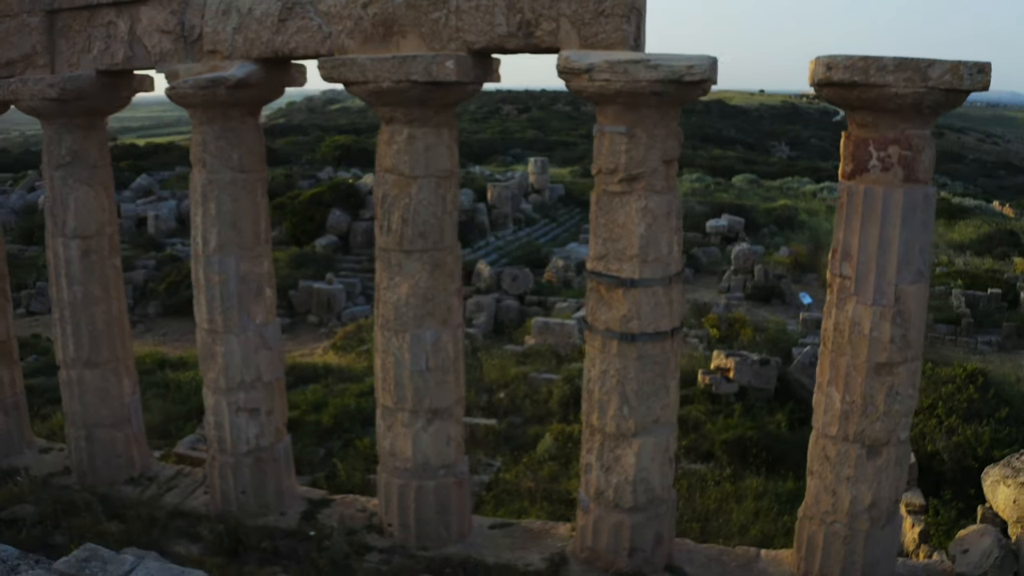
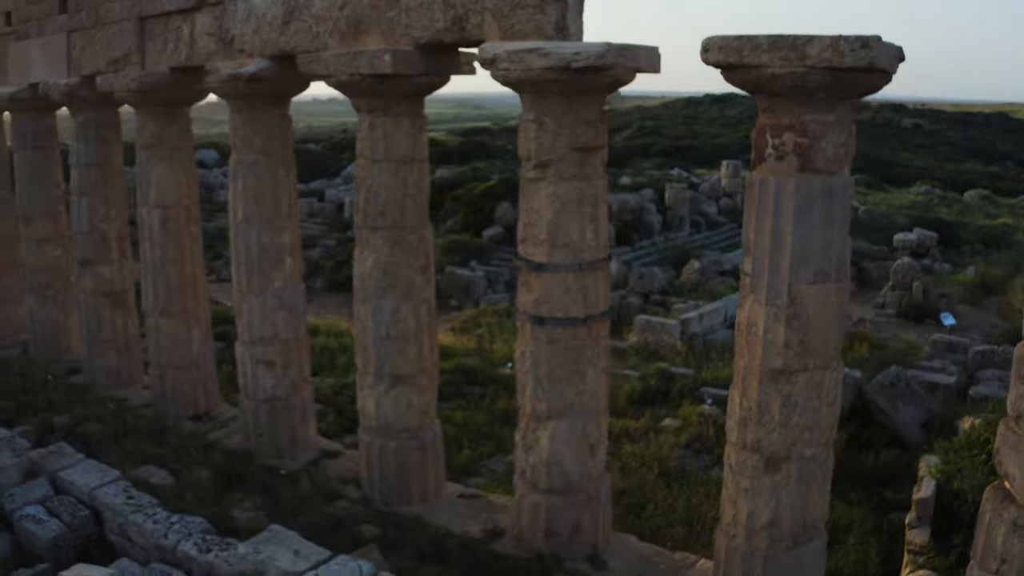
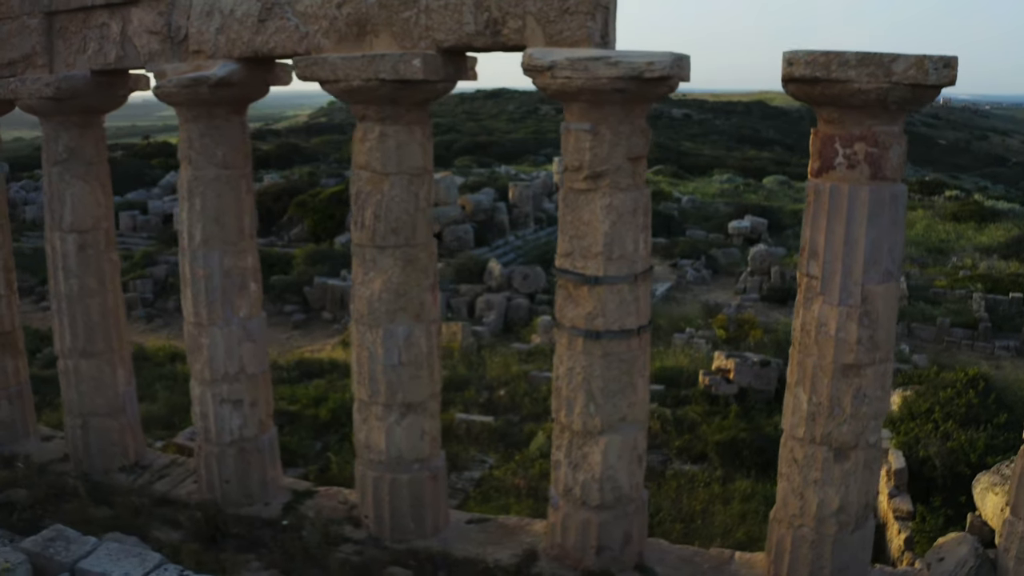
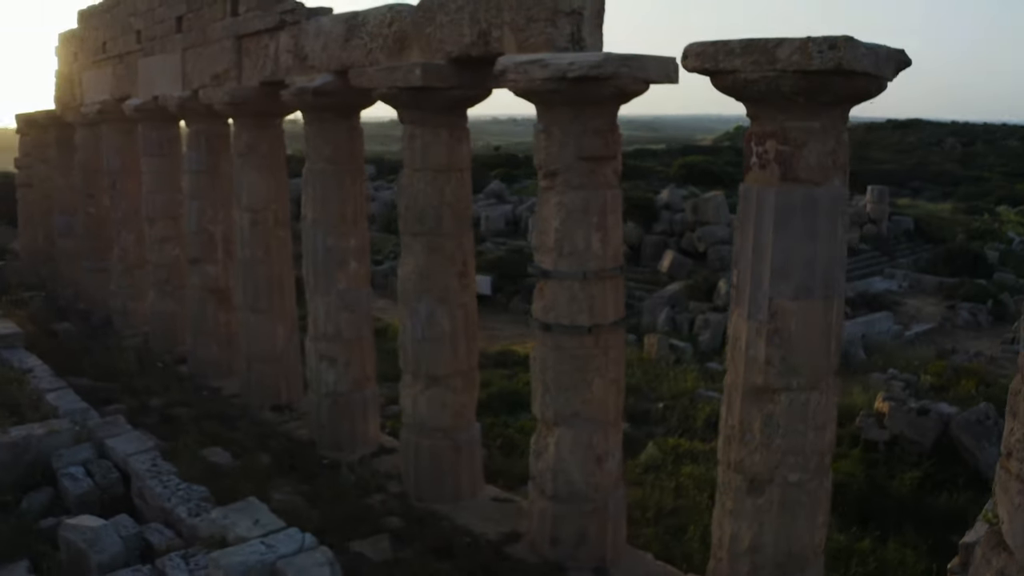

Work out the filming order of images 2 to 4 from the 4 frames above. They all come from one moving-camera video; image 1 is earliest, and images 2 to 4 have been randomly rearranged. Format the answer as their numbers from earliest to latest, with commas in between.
3, 2, 4
